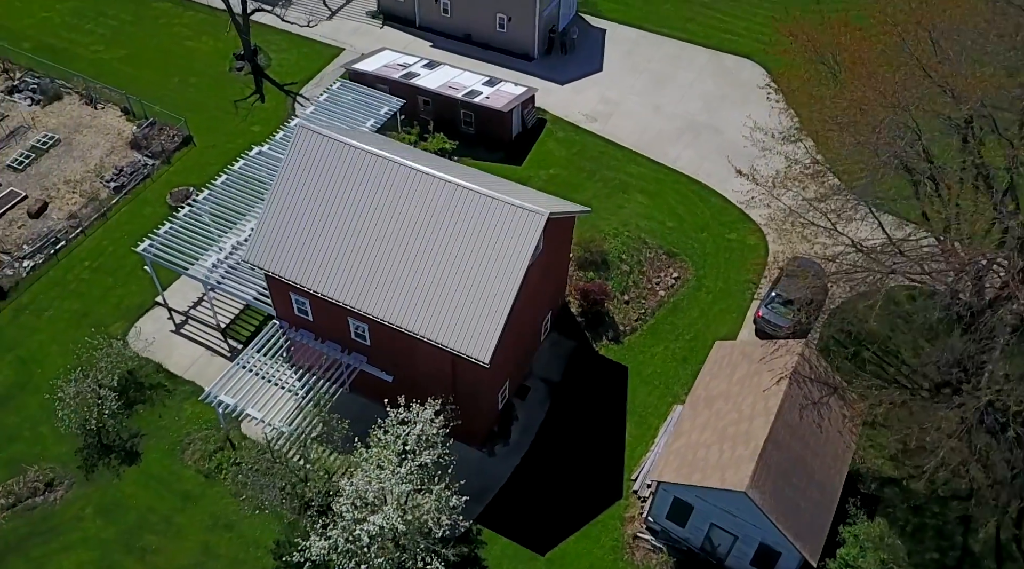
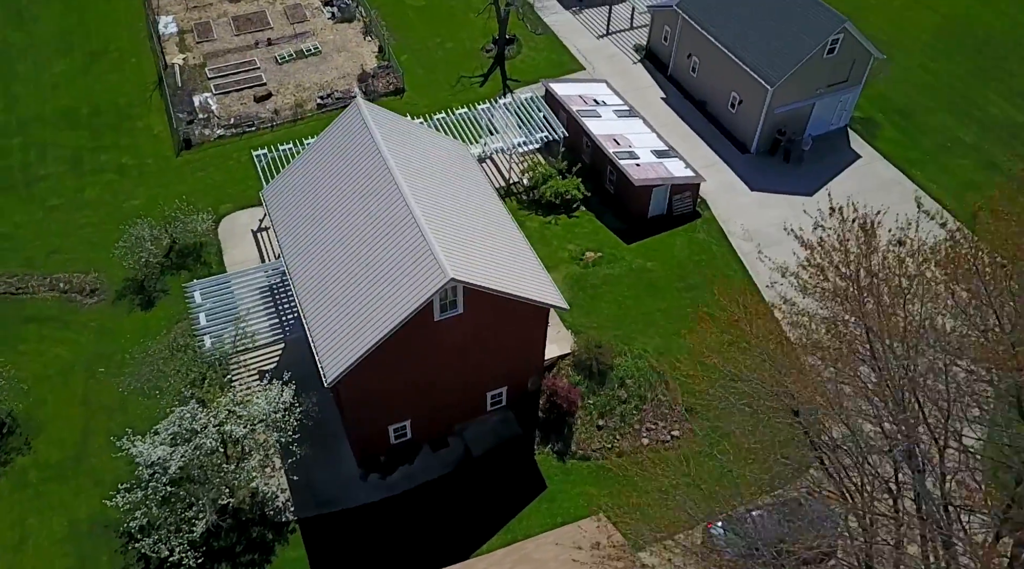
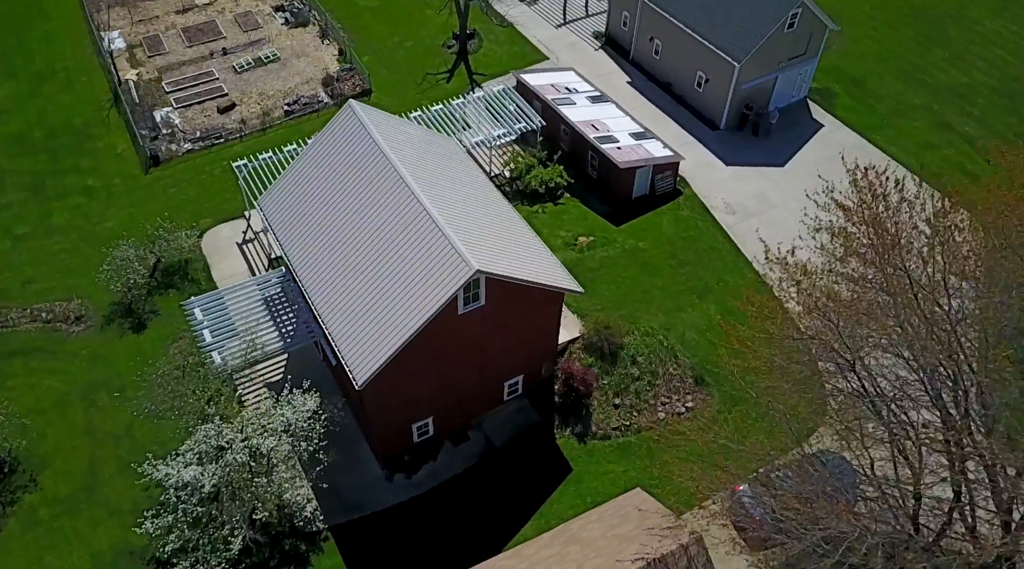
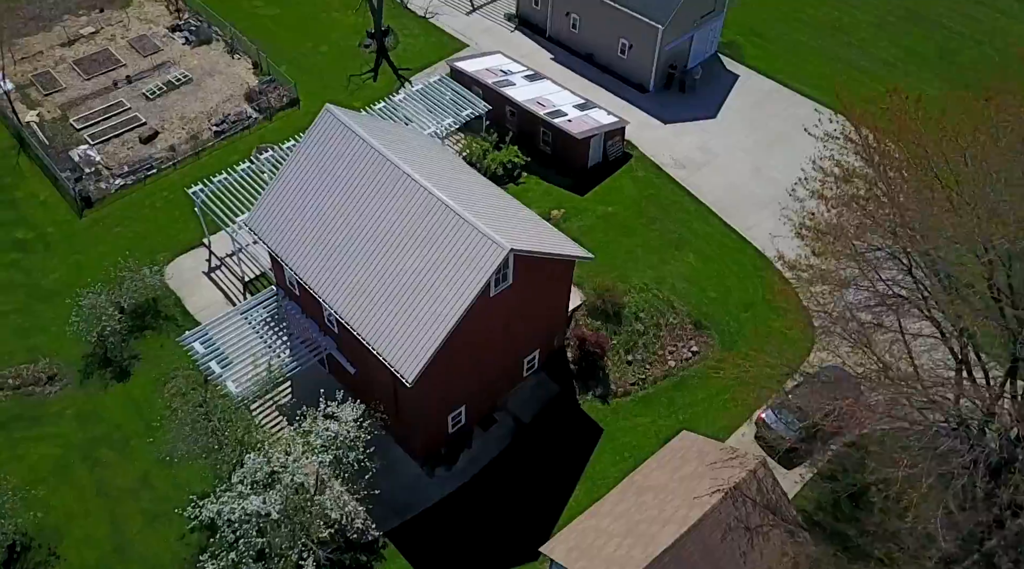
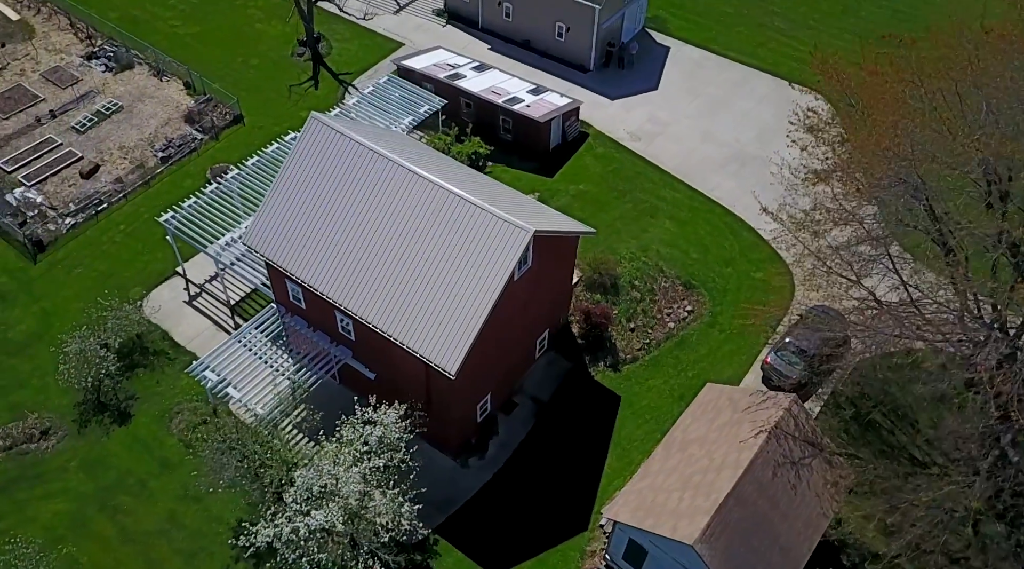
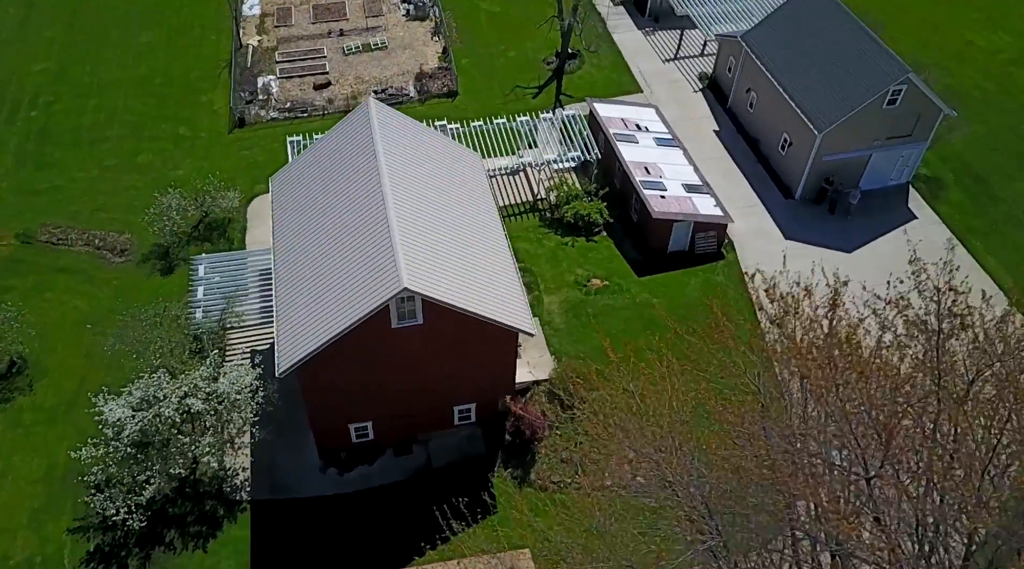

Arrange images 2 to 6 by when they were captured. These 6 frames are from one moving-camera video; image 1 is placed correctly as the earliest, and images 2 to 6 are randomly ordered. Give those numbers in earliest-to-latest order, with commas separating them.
5, 4, 3, 2, 6
